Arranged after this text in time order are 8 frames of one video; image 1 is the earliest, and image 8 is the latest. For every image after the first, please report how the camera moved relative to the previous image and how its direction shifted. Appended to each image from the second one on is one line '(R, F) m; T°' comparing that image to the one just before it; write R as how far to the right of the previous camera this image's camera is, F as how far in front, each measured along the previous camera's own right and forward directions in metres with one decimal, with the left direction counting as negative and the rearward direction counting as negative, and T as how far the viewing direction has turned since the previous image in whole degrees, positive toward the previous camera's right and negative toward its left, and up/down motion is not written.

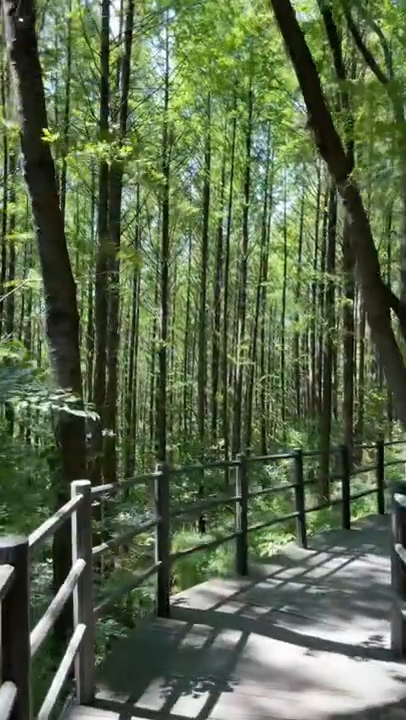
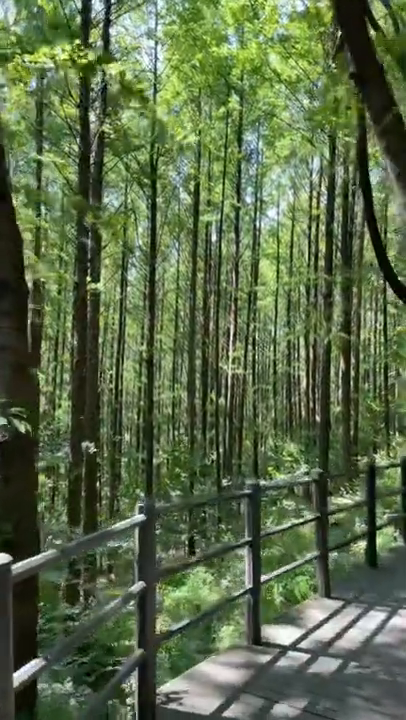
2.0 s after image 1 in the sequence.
(-0.1, +1.2) m; +1°
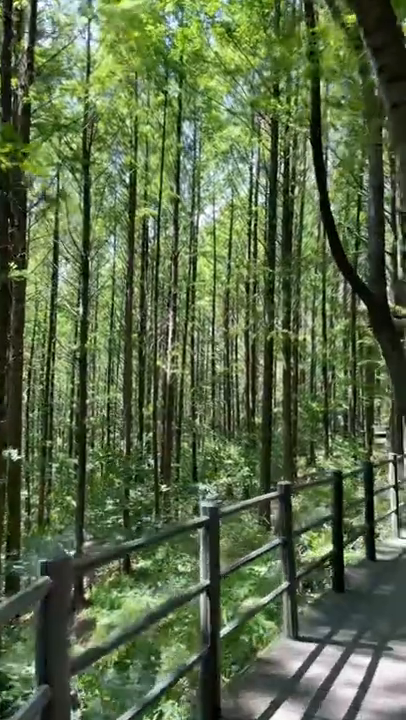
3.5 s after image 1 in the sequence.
(0.0, +0.9) m; +7°
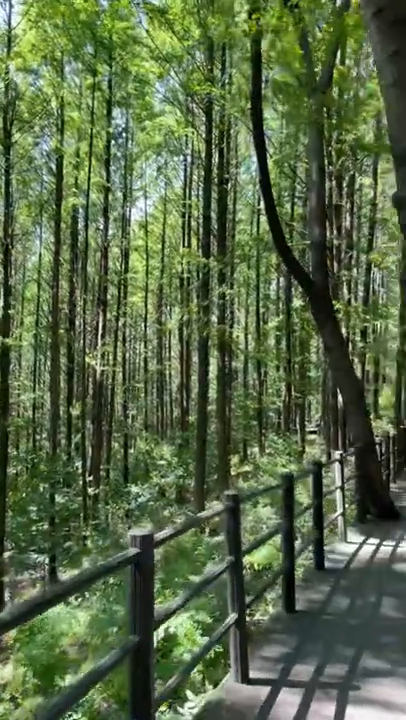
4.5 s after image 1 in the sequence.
(0.0, +0.7) m; +7°
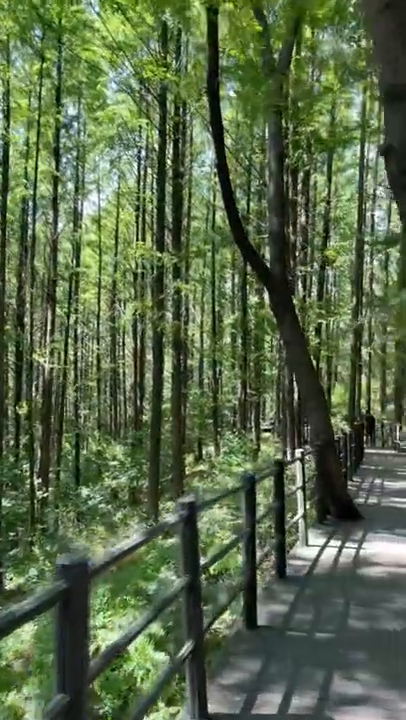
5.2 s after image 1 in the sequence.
(0.0, +0.4) m; +5°
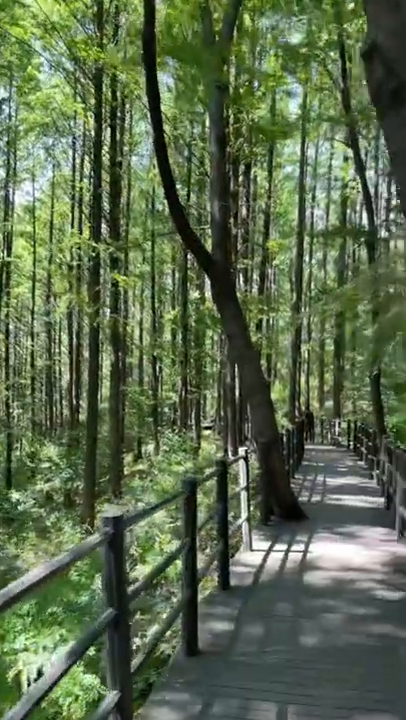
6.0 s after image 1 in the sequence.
(0.0, +0.5) m; +6°
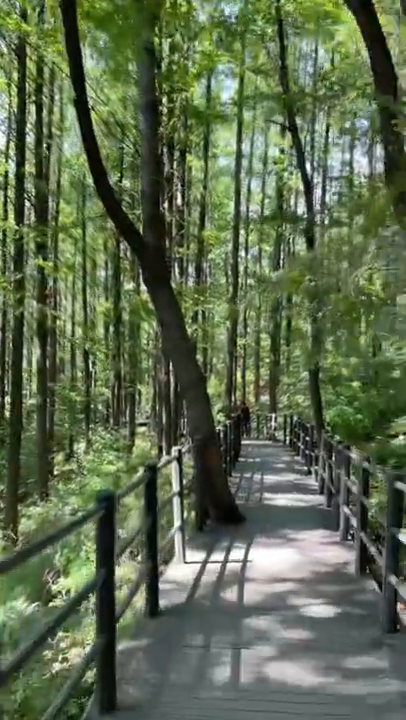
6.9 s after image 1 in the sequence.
(+0.1, +0.6) m; +7°
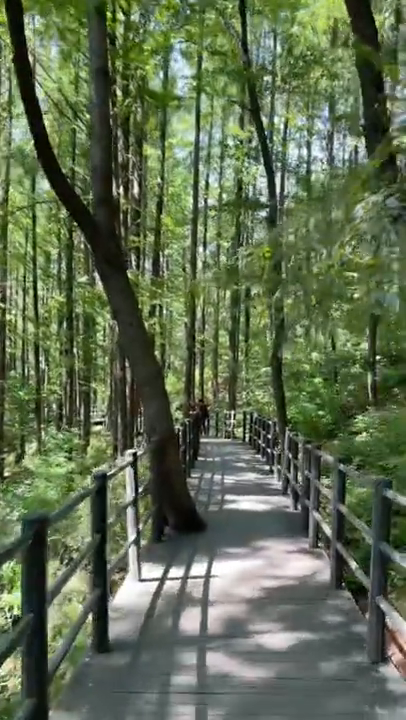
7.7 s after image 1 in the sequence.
(0.0, +0.5) m; +4°
